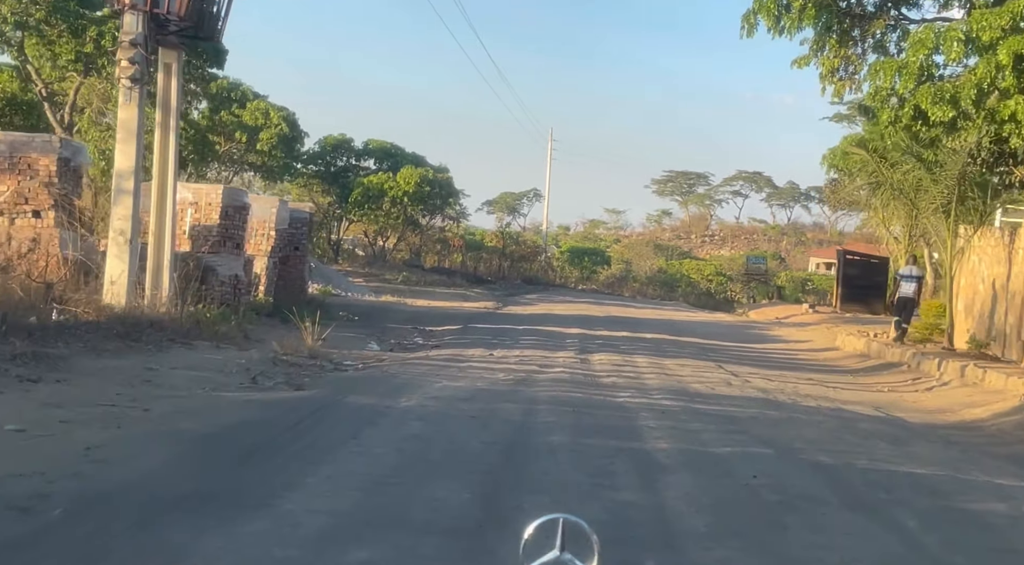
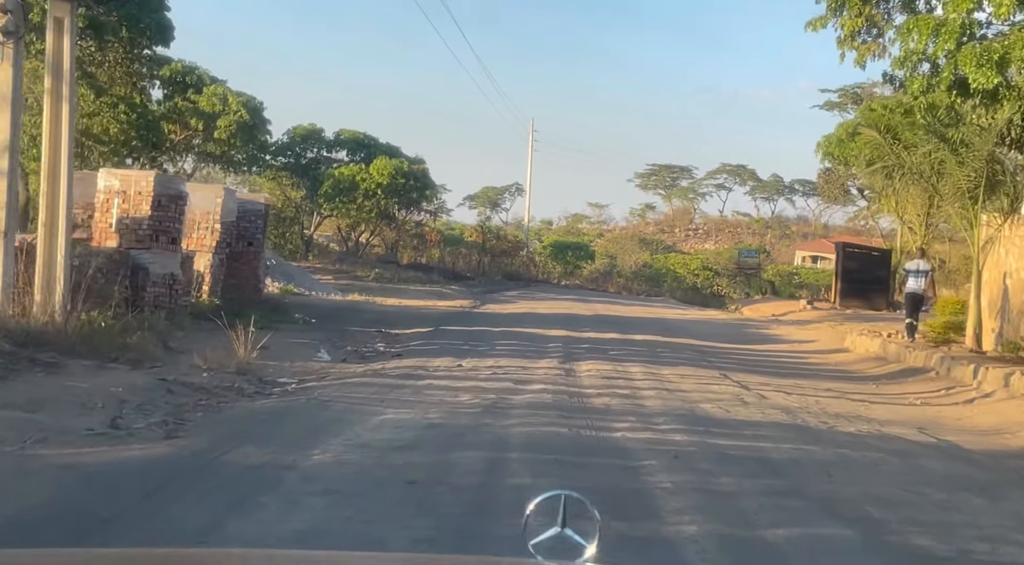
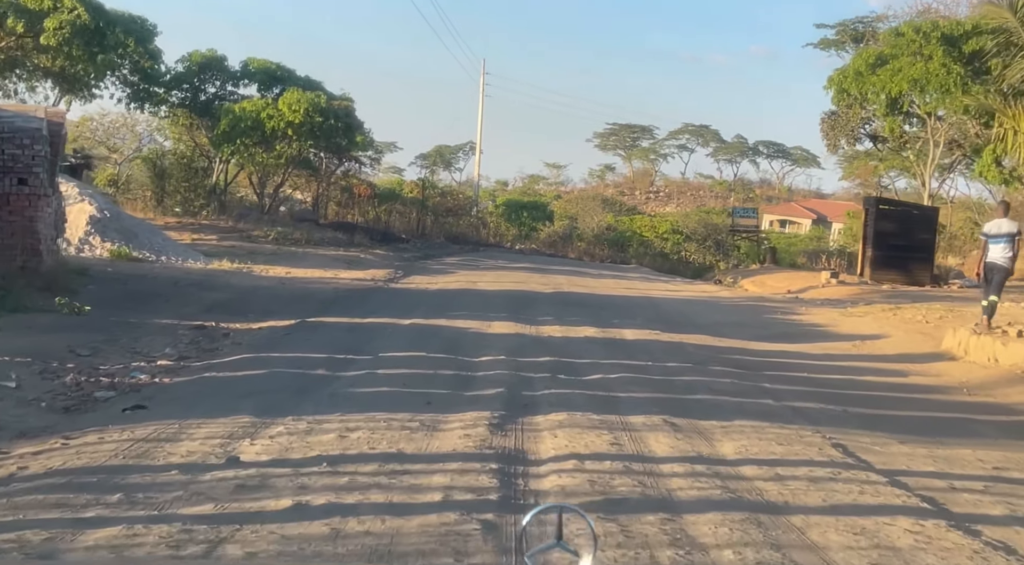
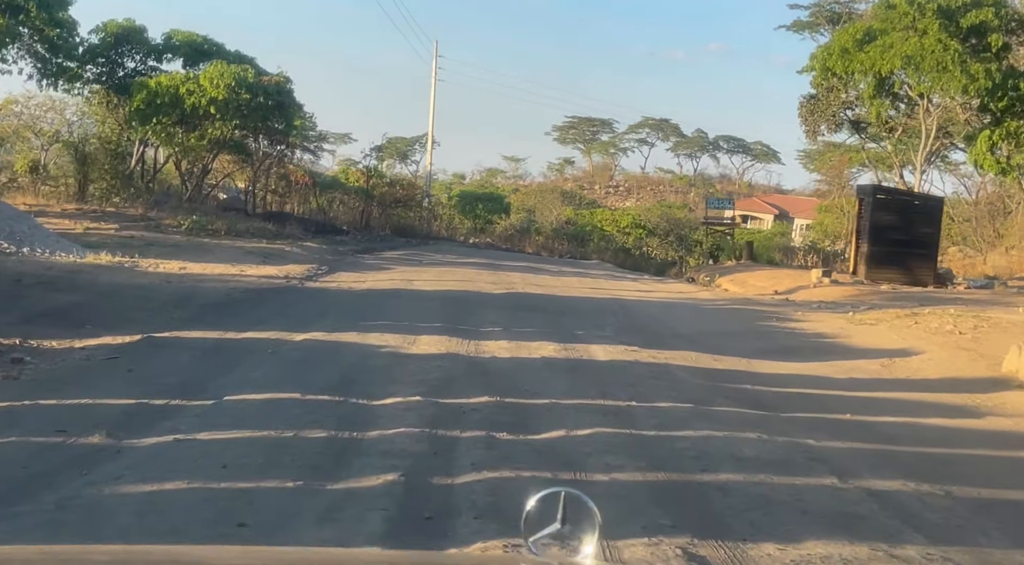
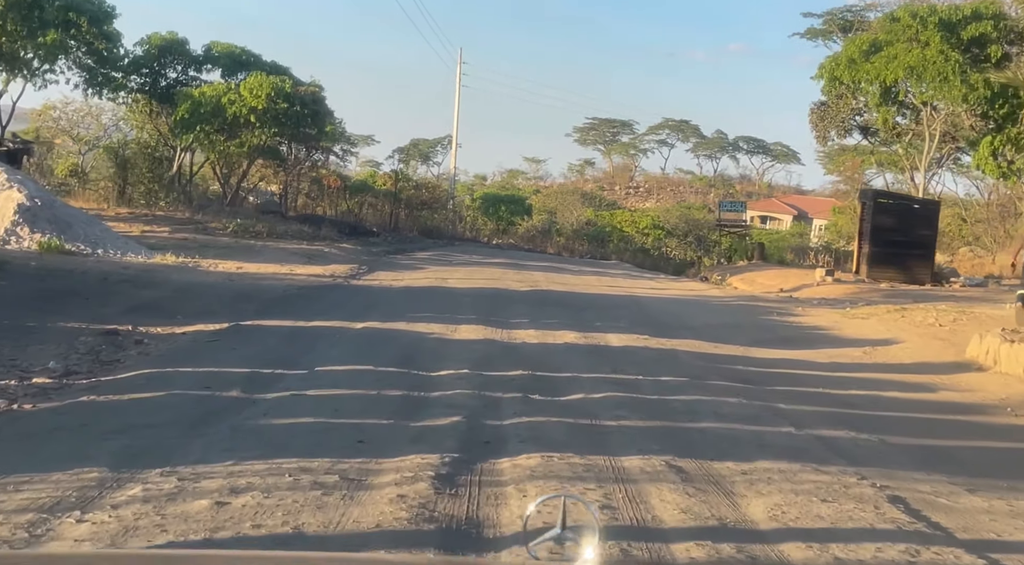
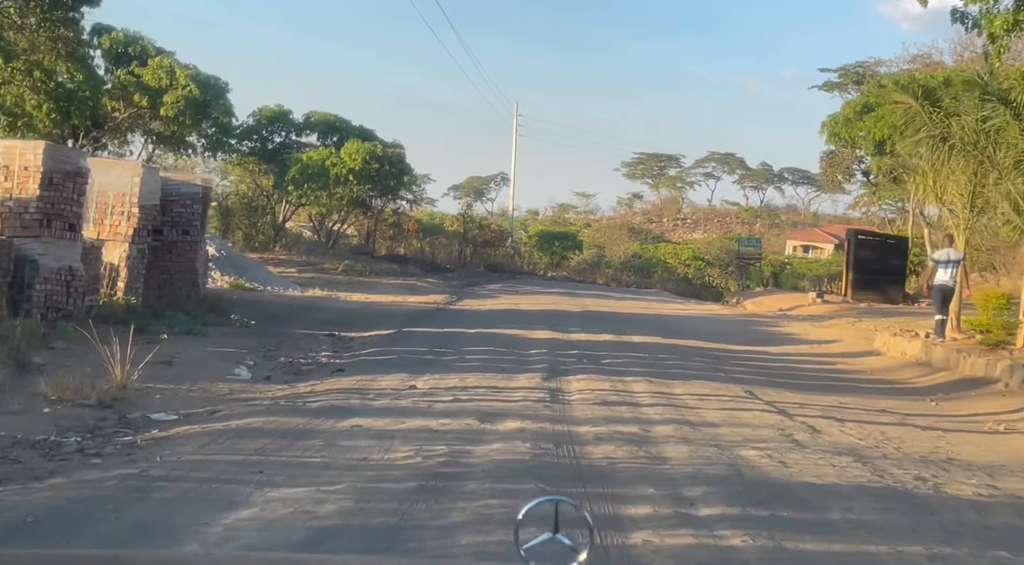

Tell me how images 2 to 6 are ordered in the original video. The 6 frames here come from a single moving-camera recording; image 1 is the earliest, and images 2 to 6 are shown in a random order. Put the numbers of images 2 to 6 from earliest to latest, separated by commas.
2, 6, 3, 5, 4
